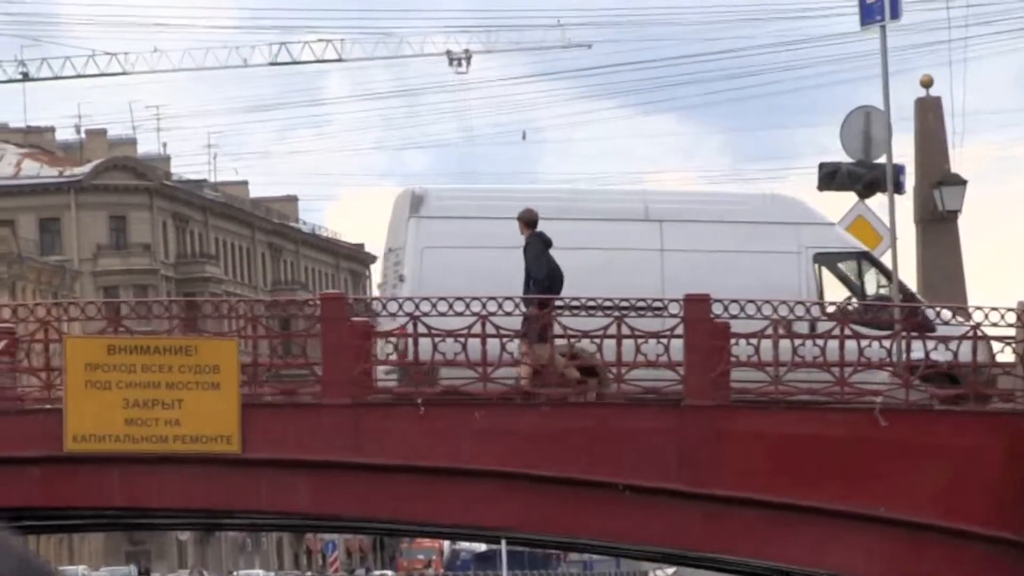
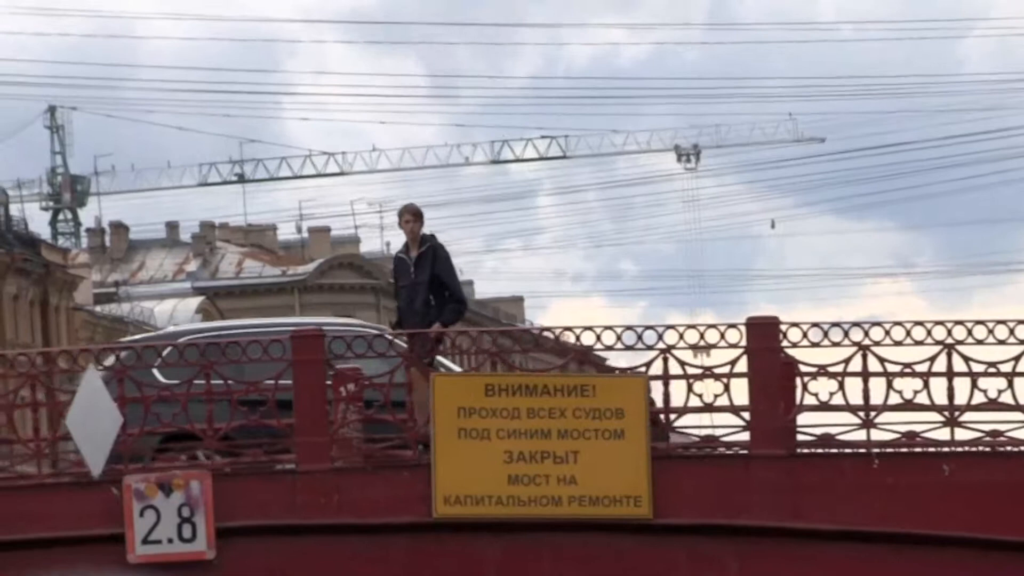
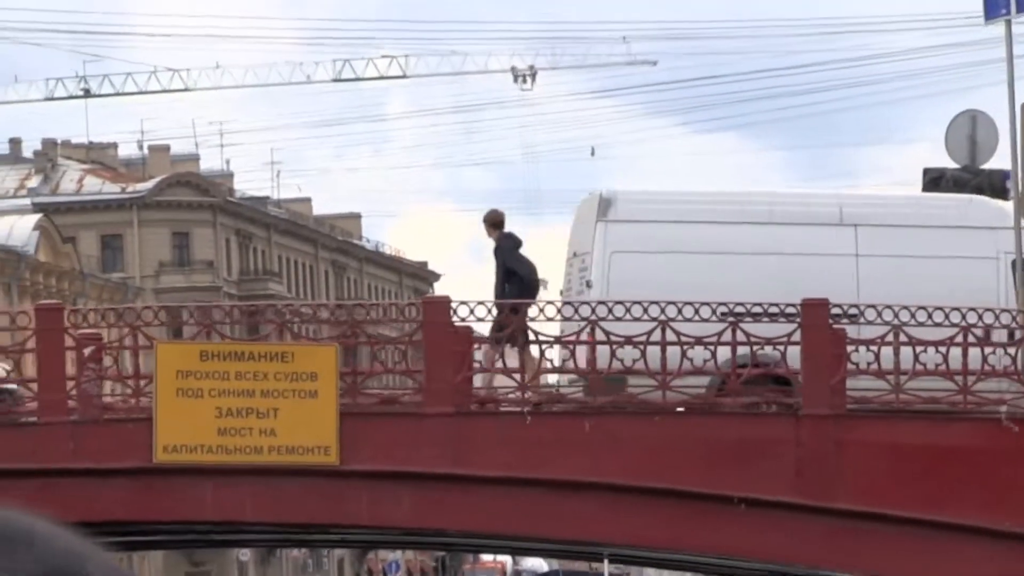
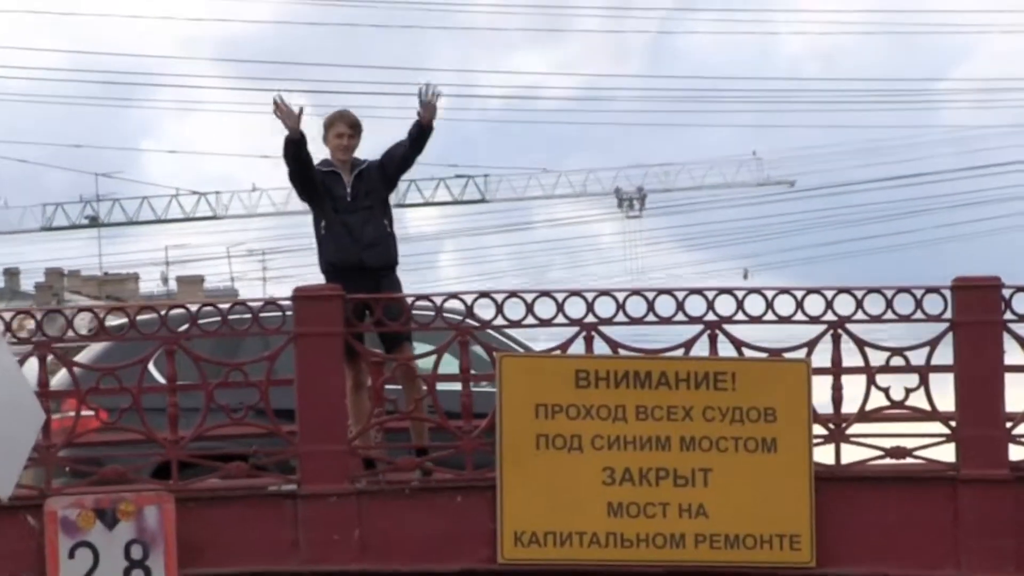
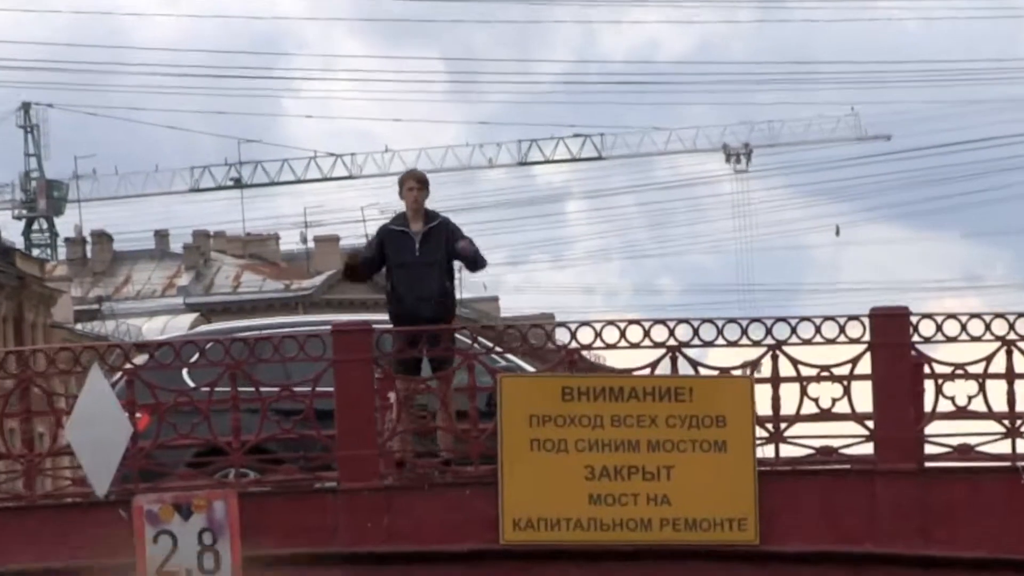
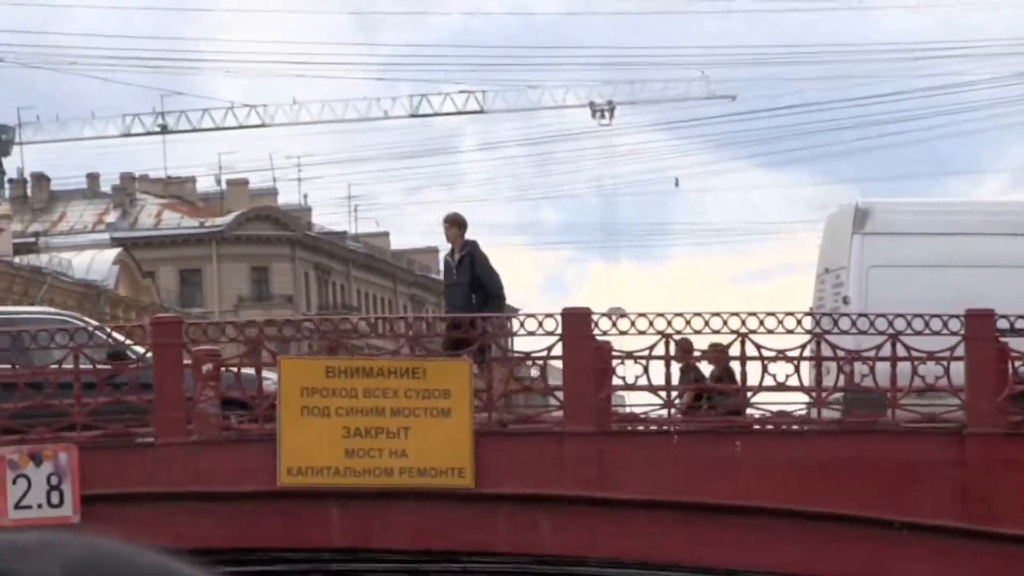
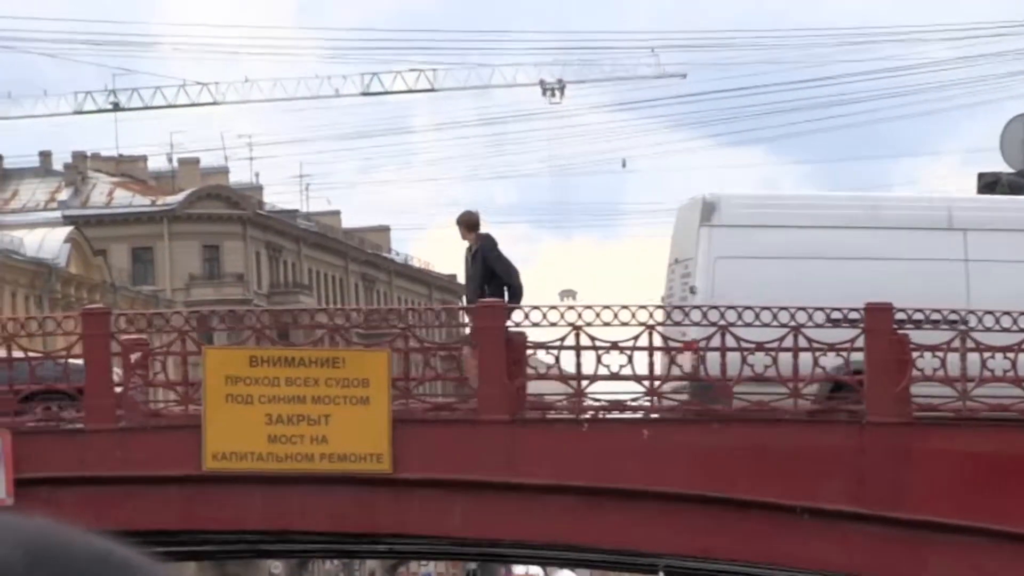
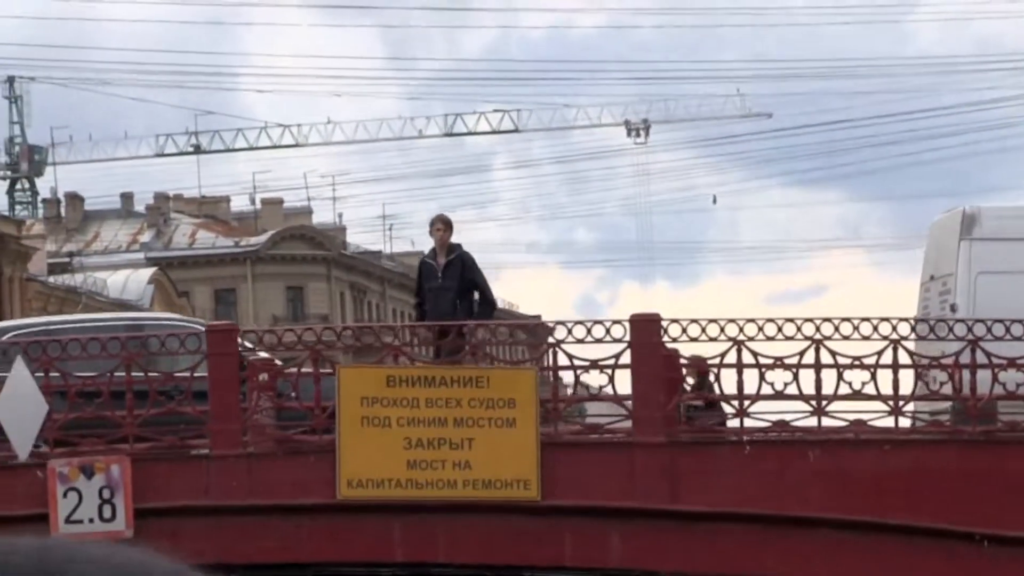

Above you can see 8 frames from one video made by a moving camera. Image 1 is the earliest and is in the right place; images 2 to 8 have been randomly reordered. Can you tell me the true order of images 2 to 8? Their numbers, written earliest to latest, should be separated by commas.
3, 7, 6, 8, 2, 5, 4
